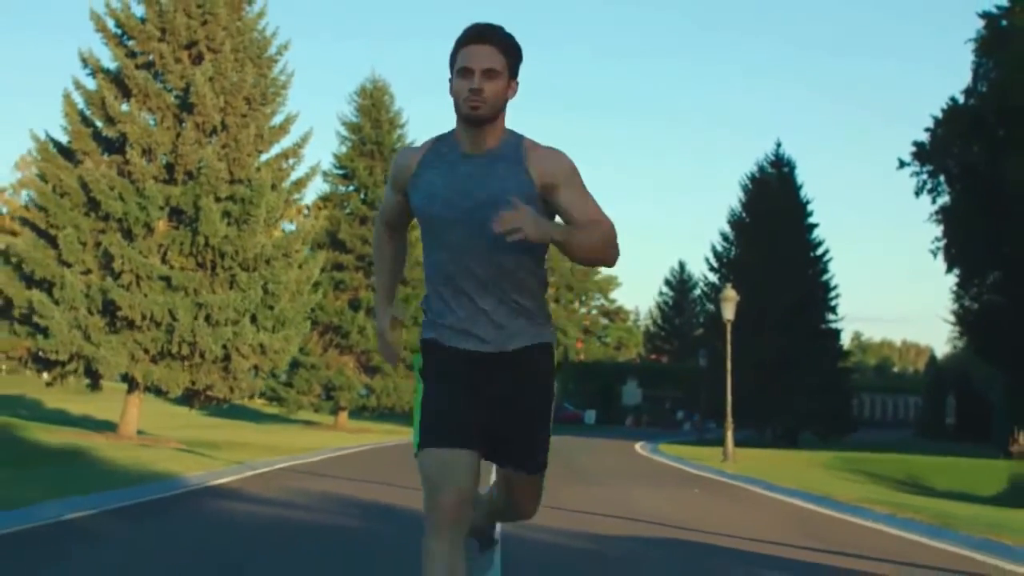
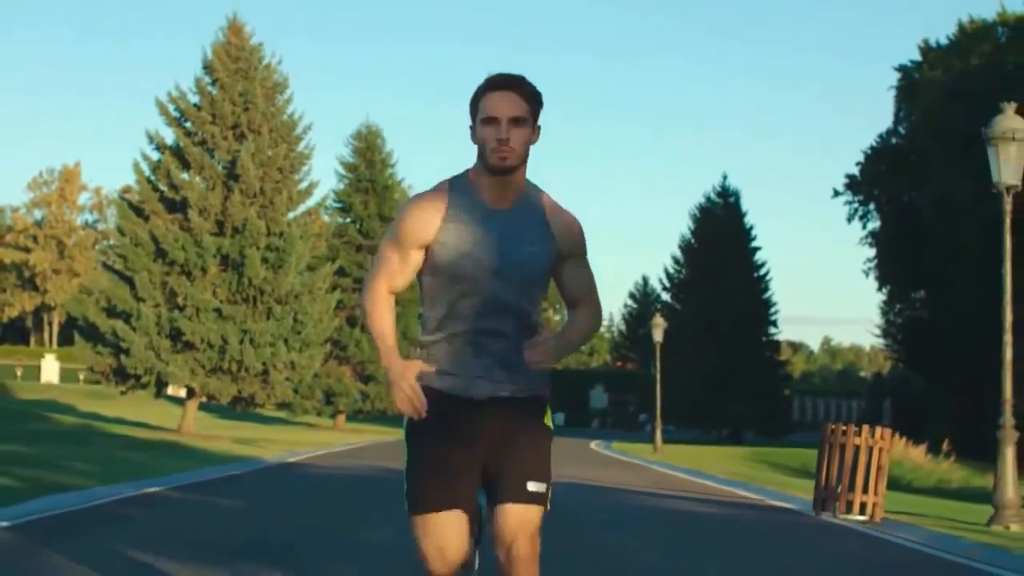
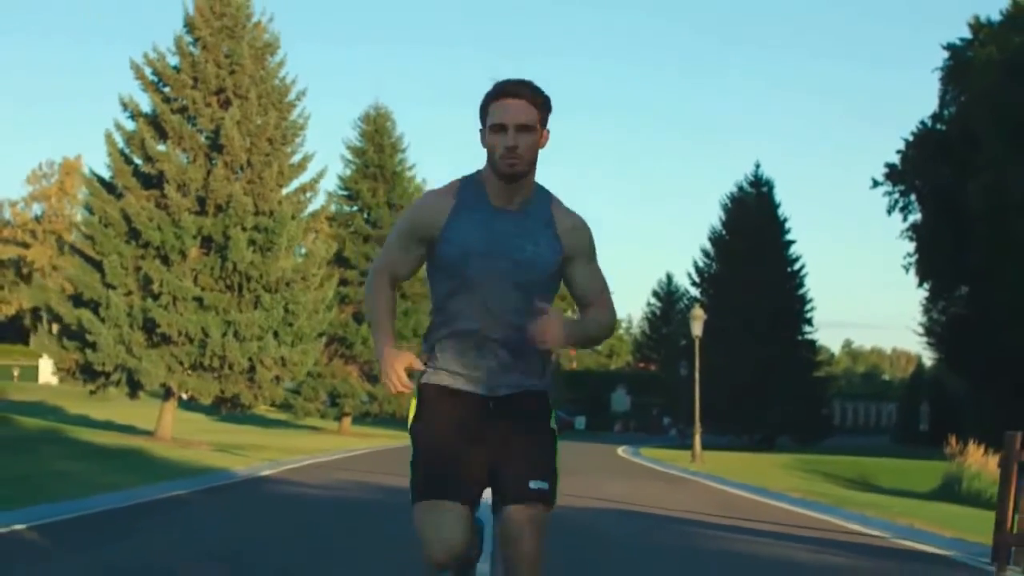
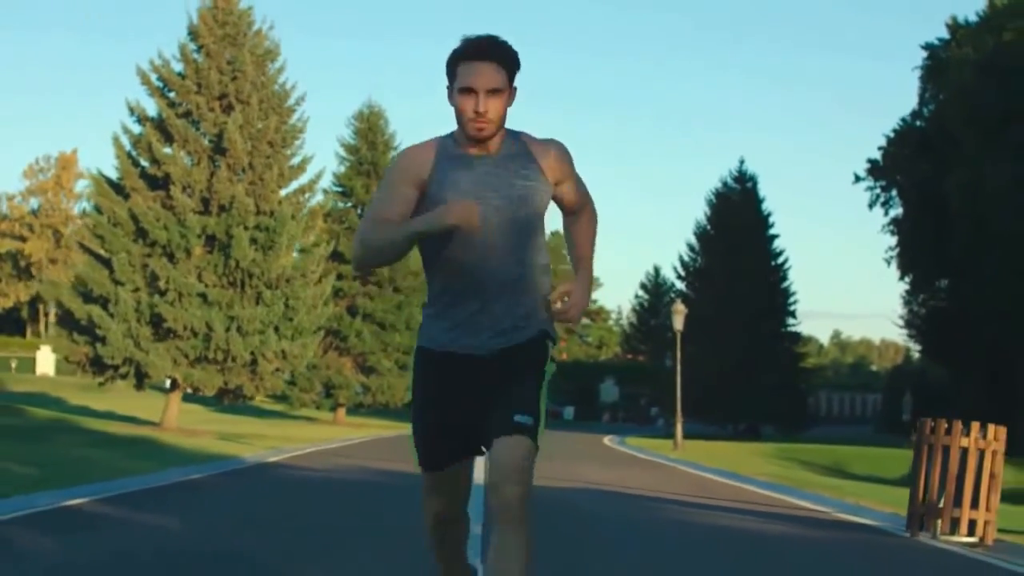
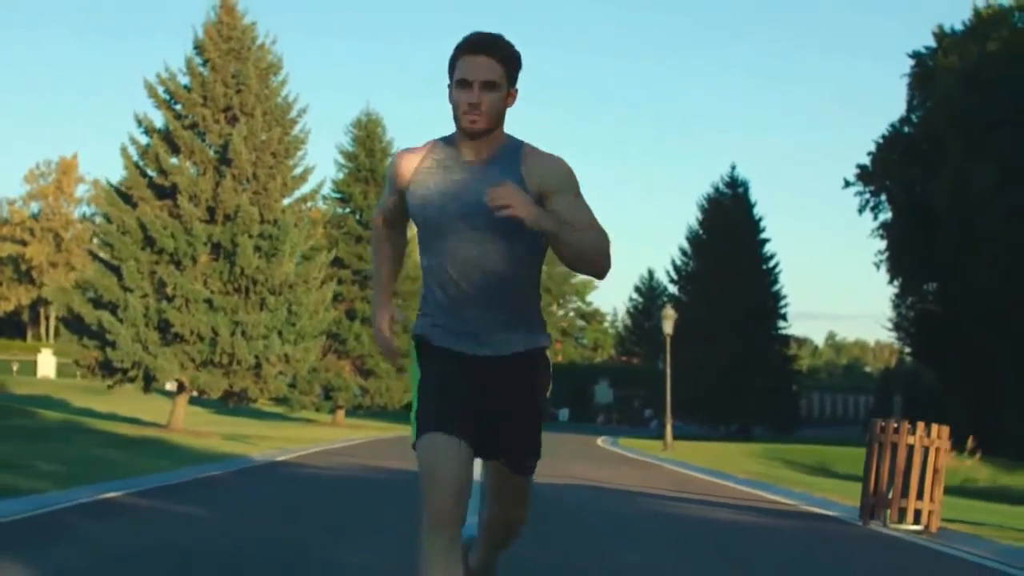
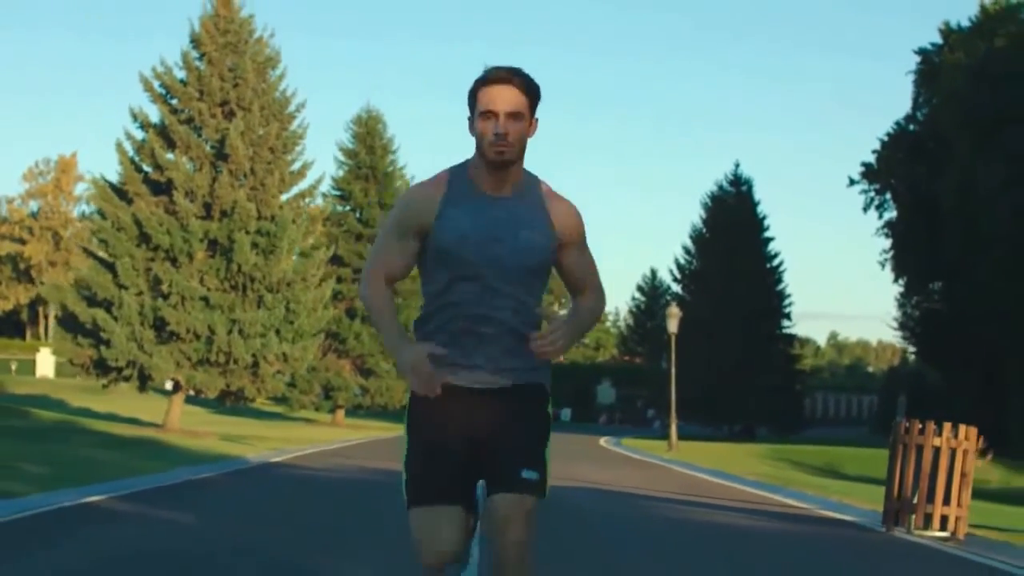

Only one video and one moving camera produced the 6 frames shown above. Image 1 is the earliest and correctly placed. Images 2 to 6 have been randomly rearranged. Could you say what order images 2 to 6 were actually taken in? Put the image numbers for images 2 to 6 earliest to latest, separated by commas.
3, 4, 6, 5, 2
